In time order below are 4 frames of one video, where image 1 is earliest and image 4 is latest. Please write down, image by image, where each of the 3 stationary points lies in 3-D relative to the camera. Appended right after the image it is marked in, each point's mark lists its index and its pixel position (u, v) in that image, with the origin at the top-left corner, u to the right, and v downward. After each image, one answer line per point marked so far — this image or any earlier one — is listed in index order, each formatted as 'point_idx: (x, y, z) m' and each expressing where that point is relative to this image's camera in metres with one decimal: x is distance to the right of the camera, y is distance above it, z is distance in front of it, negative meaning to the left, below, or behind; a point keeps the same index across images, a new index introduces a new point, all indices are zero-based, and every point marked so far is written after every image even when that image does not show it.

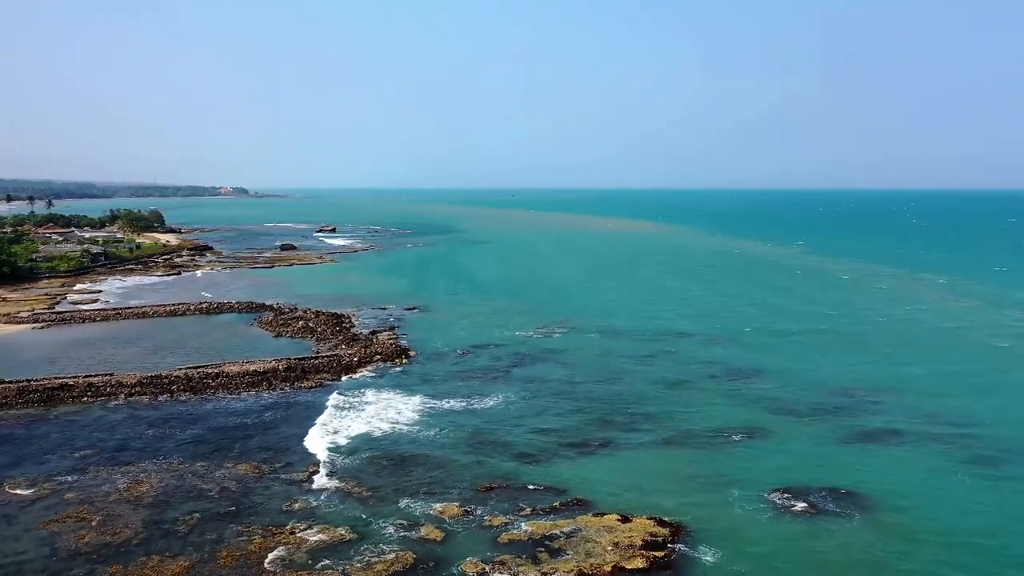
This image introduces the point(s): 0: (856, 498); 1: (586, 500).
0: (+9.7, -5.9, +19.8) m
1: (+2.1, -5.9, +19.6) m
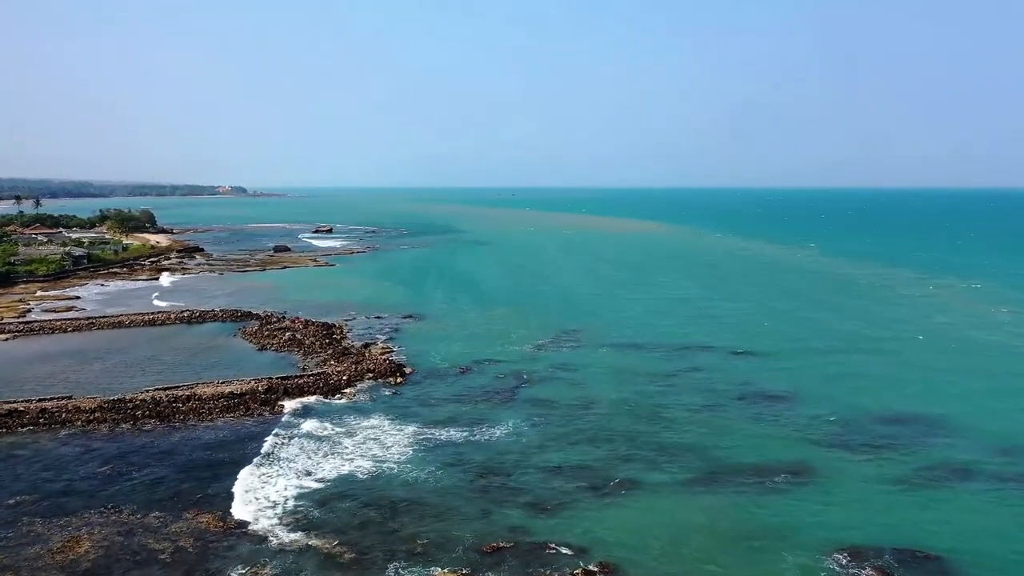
0: (+9.9, -6.4, +16.5) m
1: (+2.3, -6.4, +16.3) m
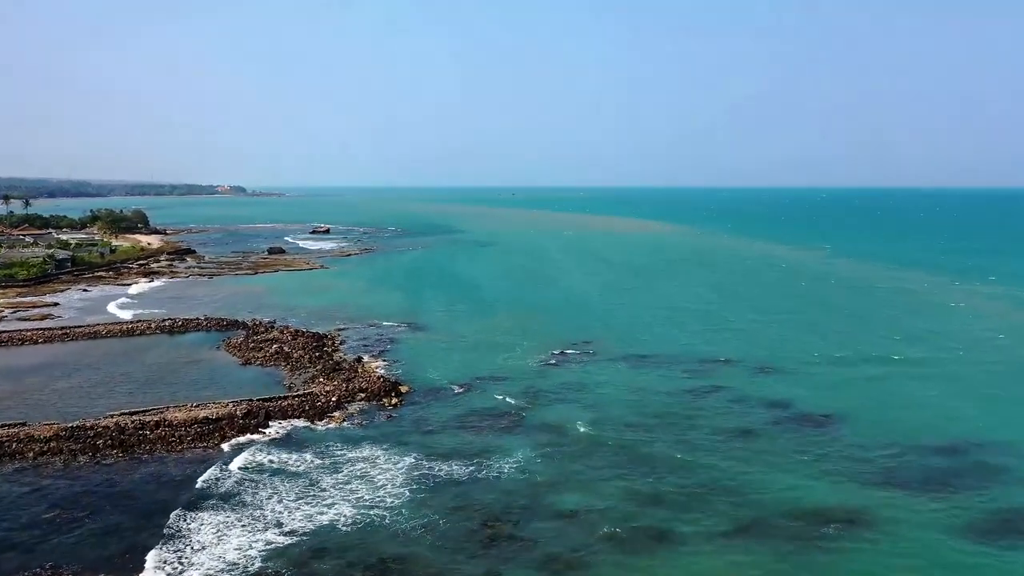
0: (+10.2, -6.9, +13.5) m
1: (+2.6, -6.9, +13.3) m
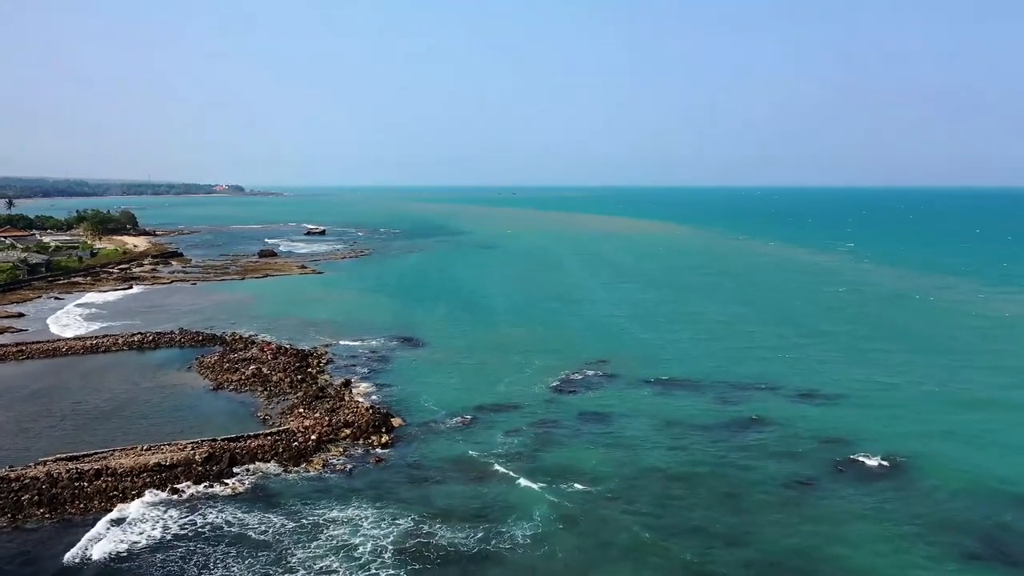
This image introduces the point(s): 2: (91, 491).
0: (+10.6, -7.5, +9.4) m
1: (+3.0, -7.5, +9.1) m
2: (-11.6, -5.6, +19.5) m
